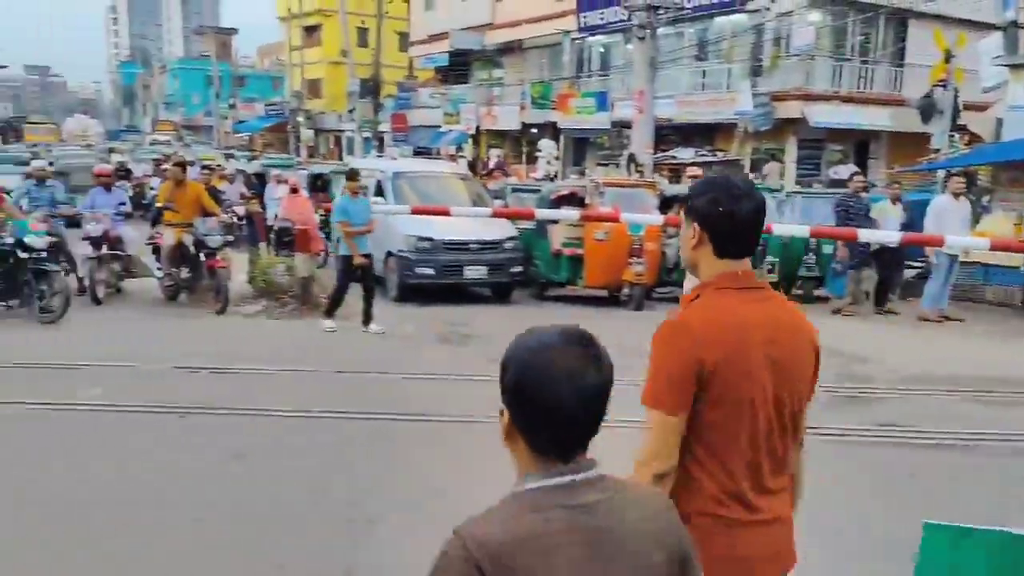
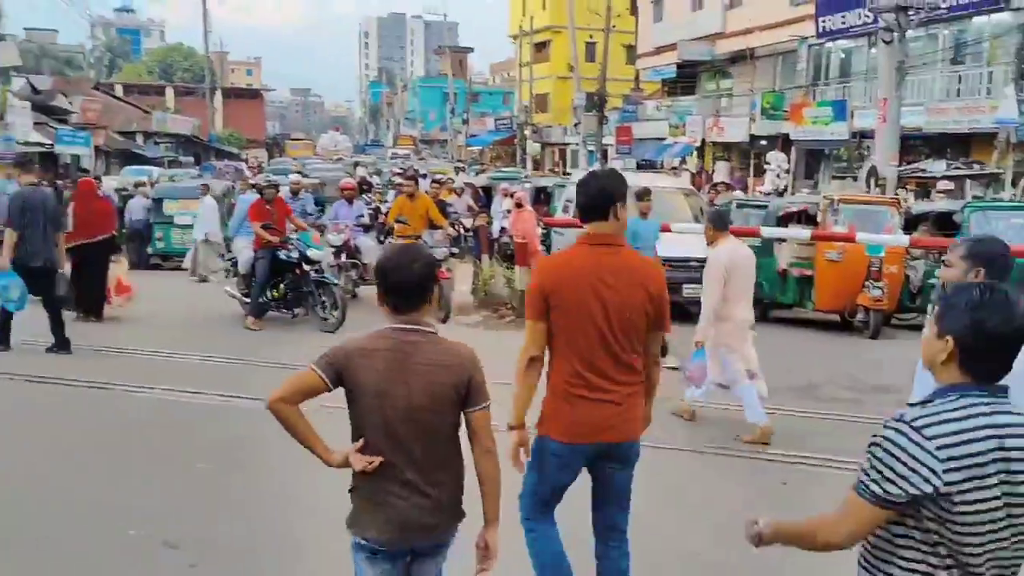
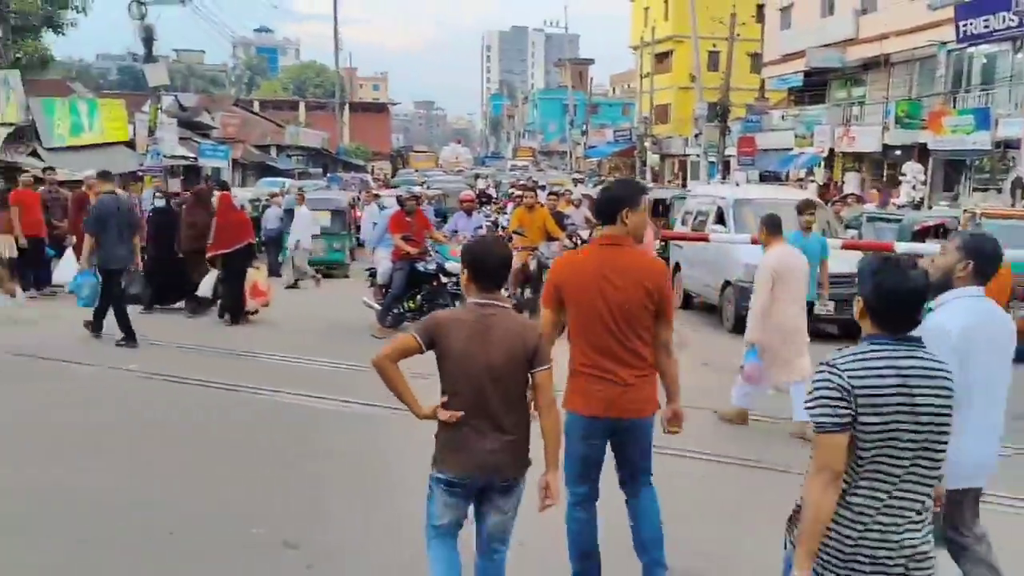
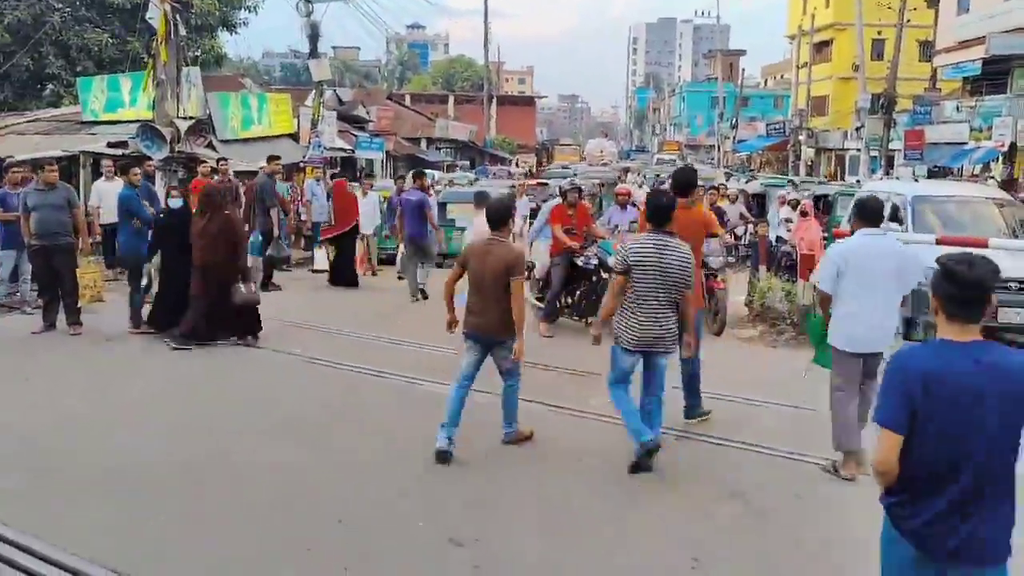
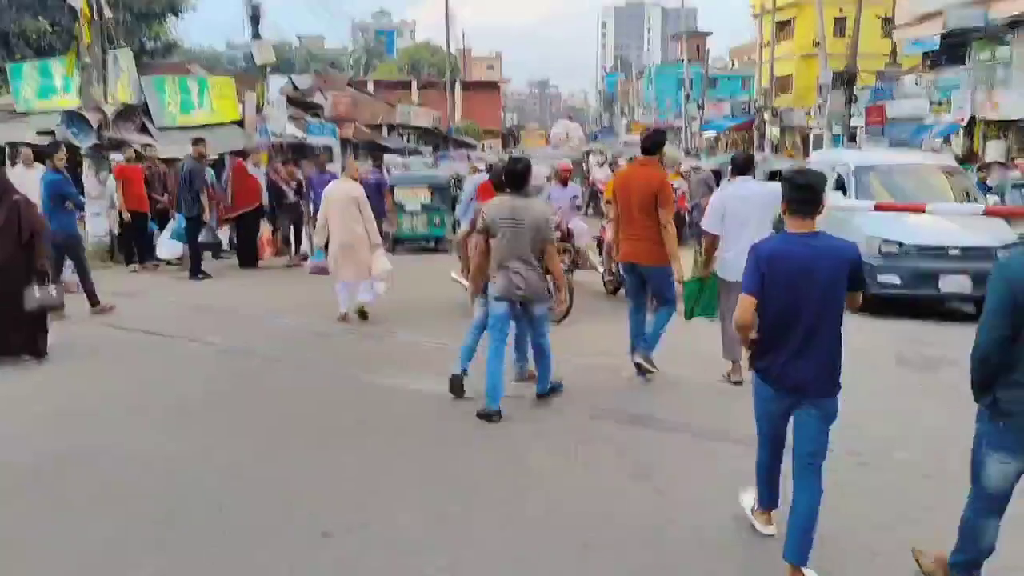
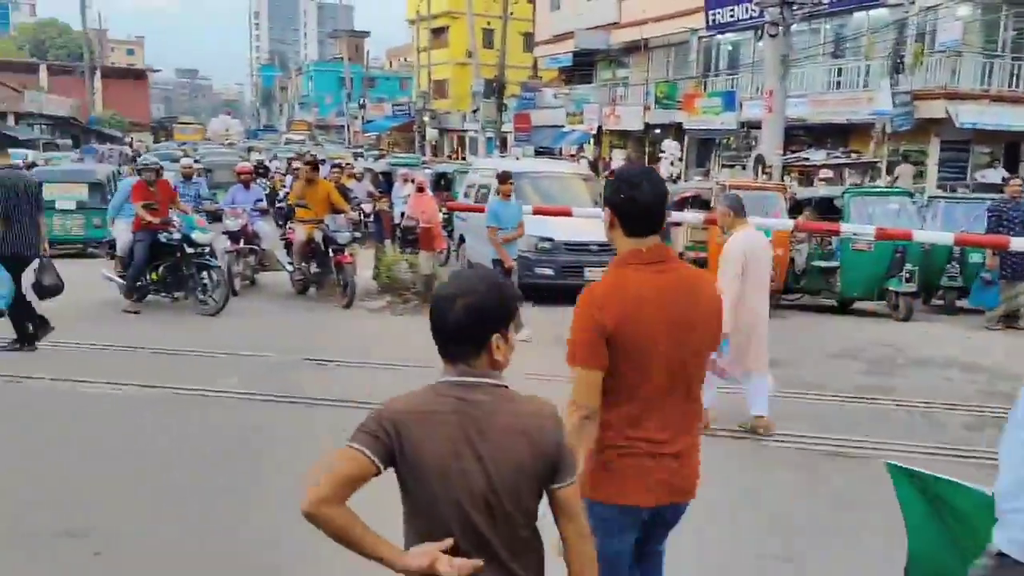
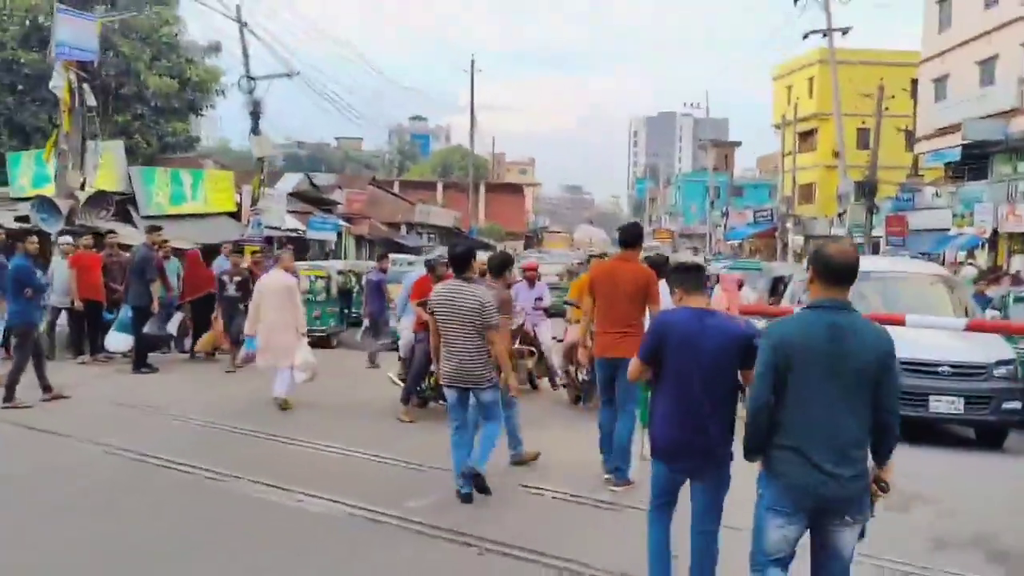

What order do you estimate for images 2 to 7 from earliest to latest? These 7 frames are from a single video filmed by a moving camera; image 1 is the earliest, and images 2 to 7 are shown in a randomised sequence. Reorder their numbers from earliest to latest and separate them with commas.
6, 2, 3, 4, 5, 7
